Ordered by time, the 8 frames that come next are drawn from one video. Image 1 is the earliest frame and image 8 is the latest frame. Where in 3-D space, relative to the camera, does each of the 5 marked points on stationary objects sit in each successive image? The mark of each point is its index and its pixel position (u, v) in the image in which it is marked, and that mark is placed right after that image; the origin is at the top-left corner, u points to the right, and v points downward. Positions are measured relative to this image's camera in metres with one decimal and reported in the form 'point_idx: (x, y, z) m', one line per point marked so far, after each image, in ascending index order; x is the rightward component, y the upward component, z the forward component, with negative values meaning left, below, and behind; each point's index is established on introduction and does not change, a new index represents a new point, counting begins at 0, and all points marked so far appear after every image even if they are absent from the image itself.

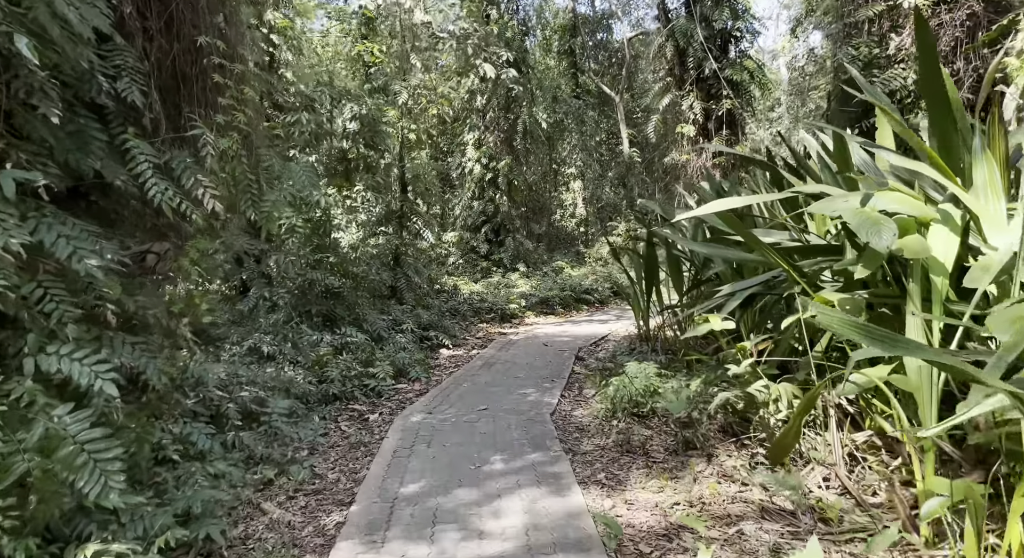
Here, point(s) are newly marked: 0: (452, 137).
0: (-0.8, +2.0, +11.1) m
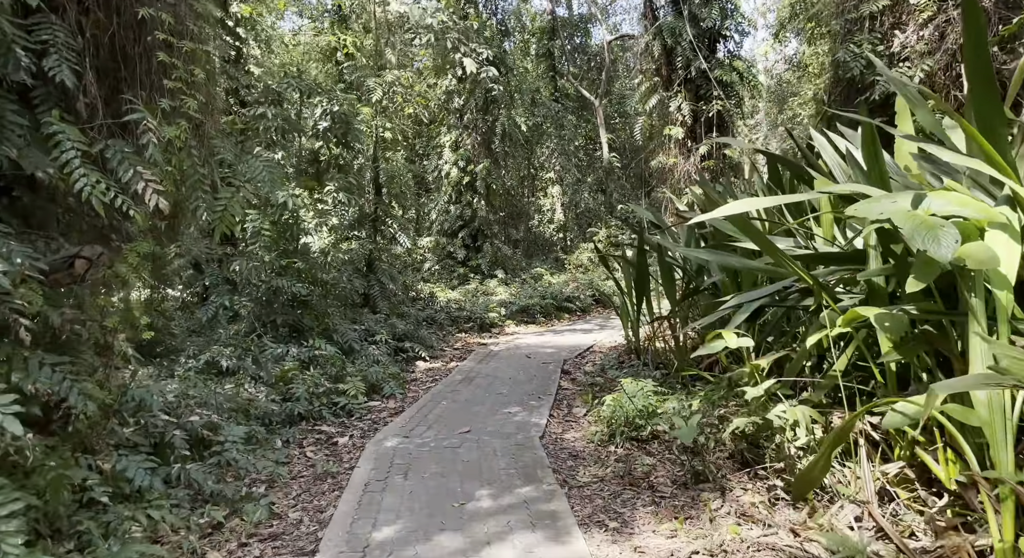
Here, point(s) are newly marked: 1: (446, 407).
0: (-1.1, +1.9, +10.7) m
1: (-0.4, -0.7, +4.2) m
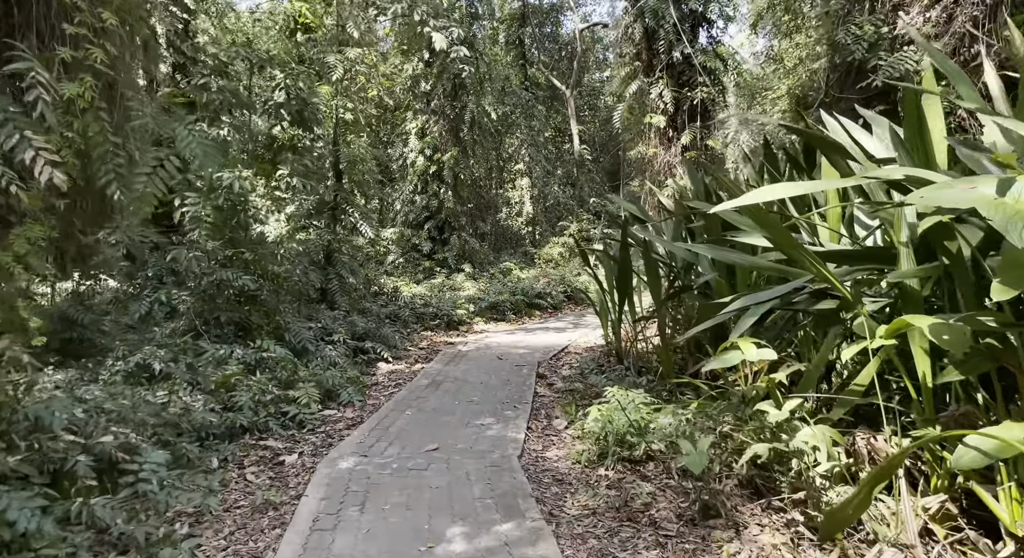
0: (-1.6, +2.0, +10.2) m
1: (-0.5, -0.7, +3.8) m
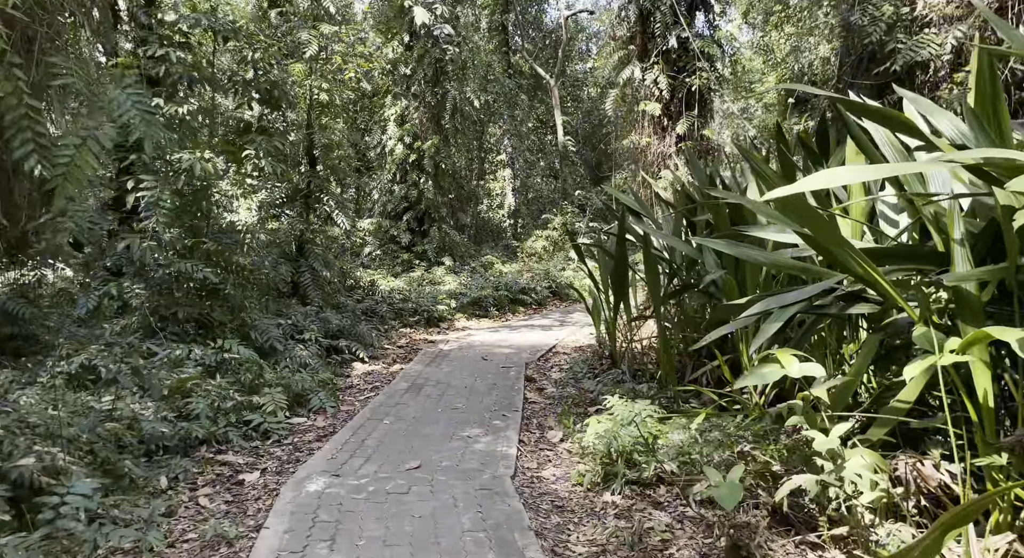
0: (-1.8, +2.1, +9.8) m
1: (-0.5, -0.6, +3.4) m
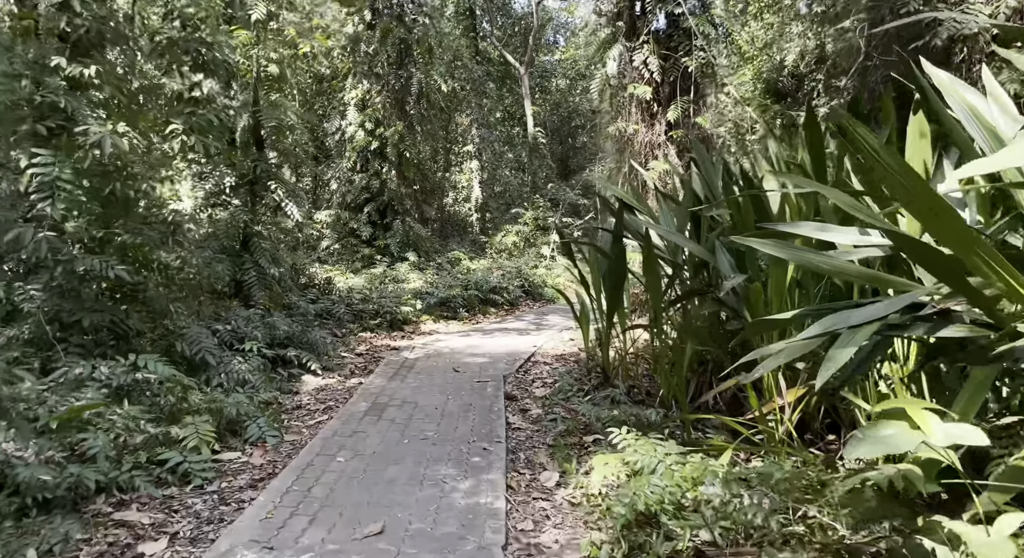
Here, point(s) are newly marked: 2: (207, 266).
0: (-2.1, +2.1, +9.0) m
1: (-0.6, -0.7, +2.7) m
2: (-1.6, +0.1, +4.0) m
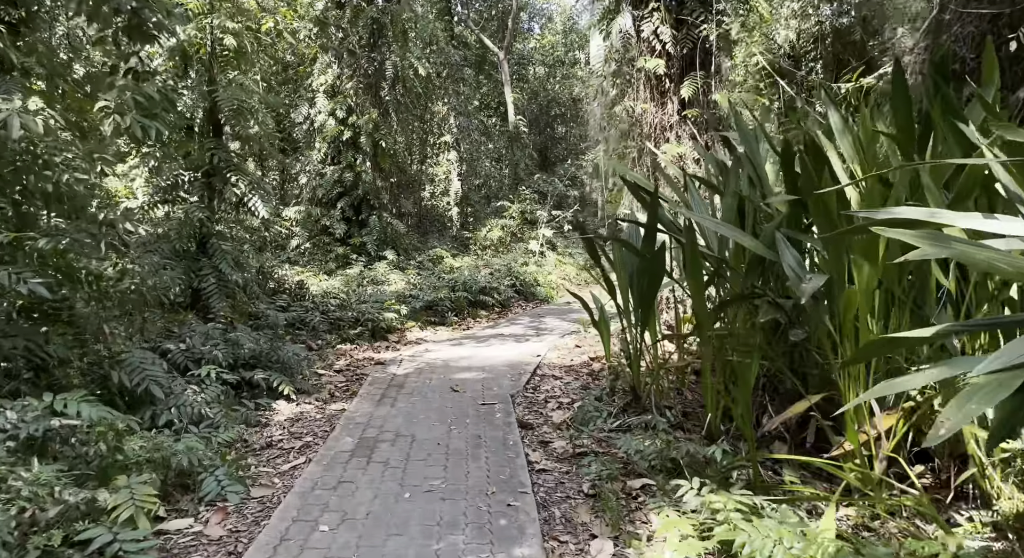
0: (-2.3, +2.1, +8.3) m
1: (-0.5, -0.7, +2.1) m
2: (-1.5, 0.0, +3.3) m
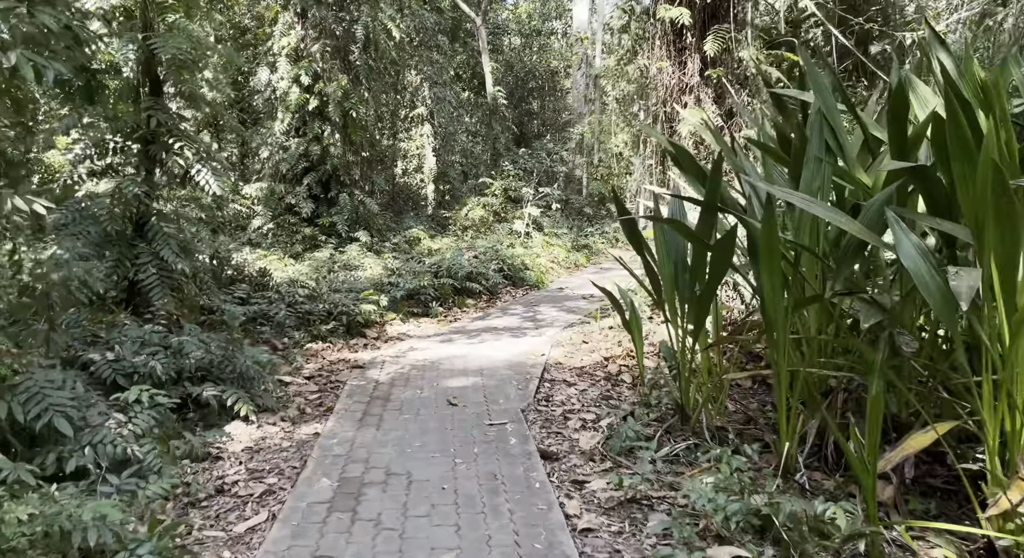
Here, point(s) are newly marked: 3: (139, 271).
0: (-2.4, +2.3, +7.4) m
1: (-0.4, -0.7, +1.4) m
2: (-1.5, 0.0, +2.6) m
3: (-1.7, 0.0, +3.5) m
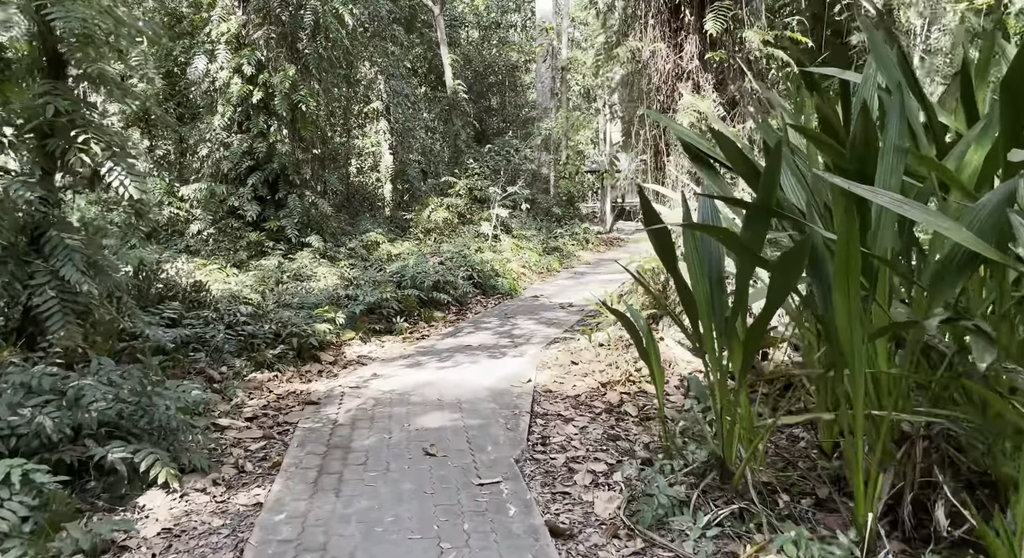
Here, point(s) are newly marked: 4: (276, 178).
0: (-2.7, +2.2, +6.7) m
1: (-0.3, -0.8, +0.8) m
2: (-1.5, 0.0, +1.9) m
3: (-1.7, -0.1, +2.8) m
4: (-2.1, +0.9, +6.9) m
